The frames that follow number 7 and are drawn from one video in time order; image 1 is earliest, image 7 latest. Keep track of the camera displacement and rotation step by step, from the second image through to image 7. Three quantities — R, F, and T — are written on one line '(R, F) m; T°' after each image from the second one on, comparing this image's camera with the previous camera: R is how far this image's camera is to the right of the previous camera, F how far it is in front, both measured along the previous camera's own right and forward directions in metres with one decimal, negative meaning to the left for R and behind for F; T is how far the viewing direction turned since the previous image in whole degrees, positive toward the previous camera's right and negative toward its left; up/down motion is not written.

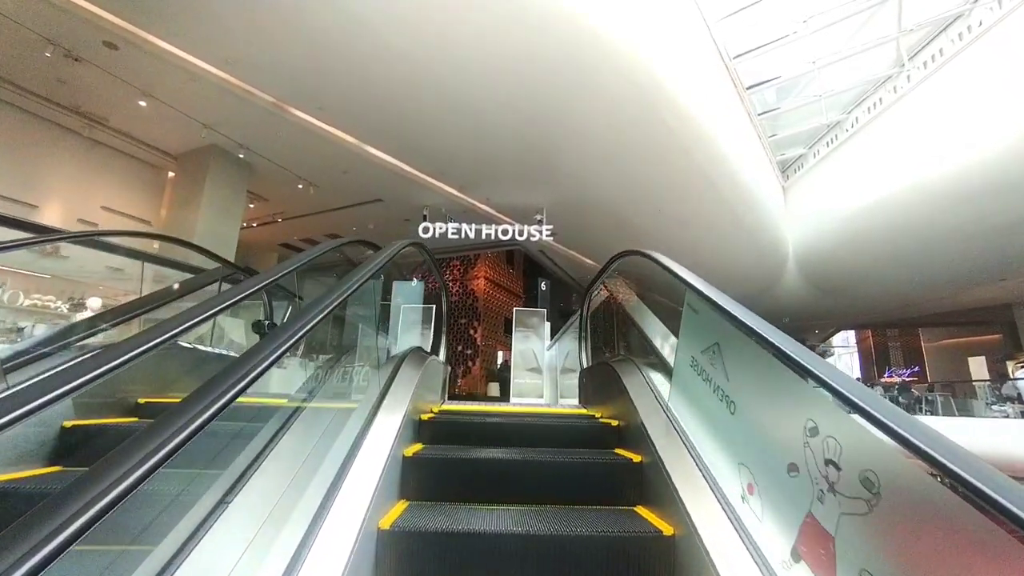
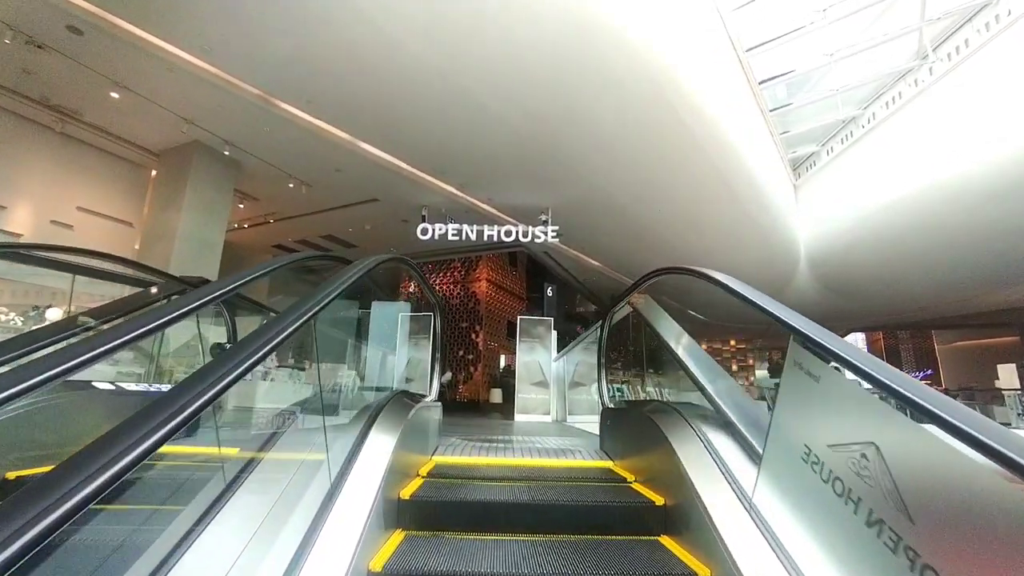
(0.0, +0.5) m; 0°
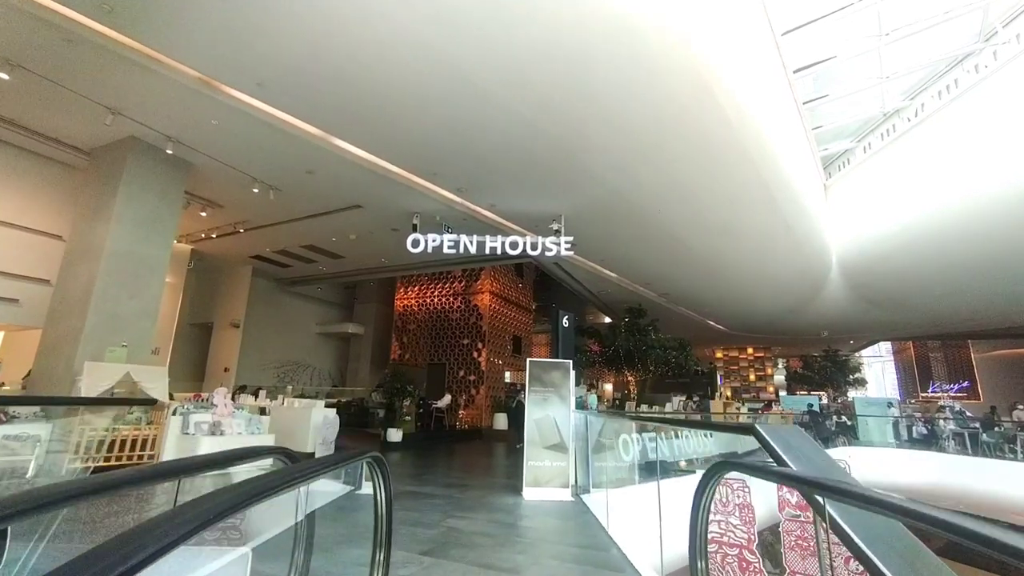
(0.0, +1.3) m; -1°
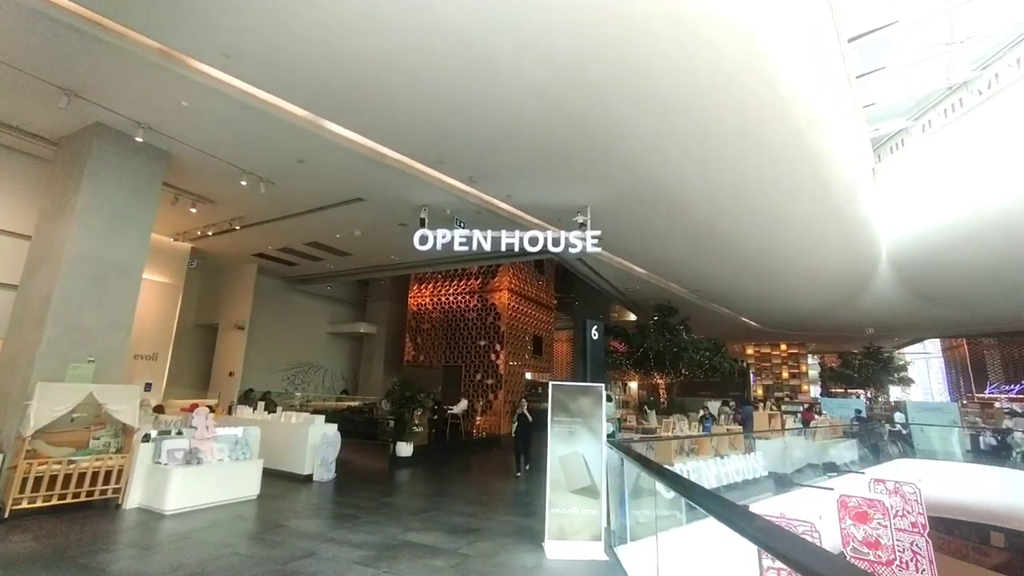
(0.0, +0.8) m; -2°
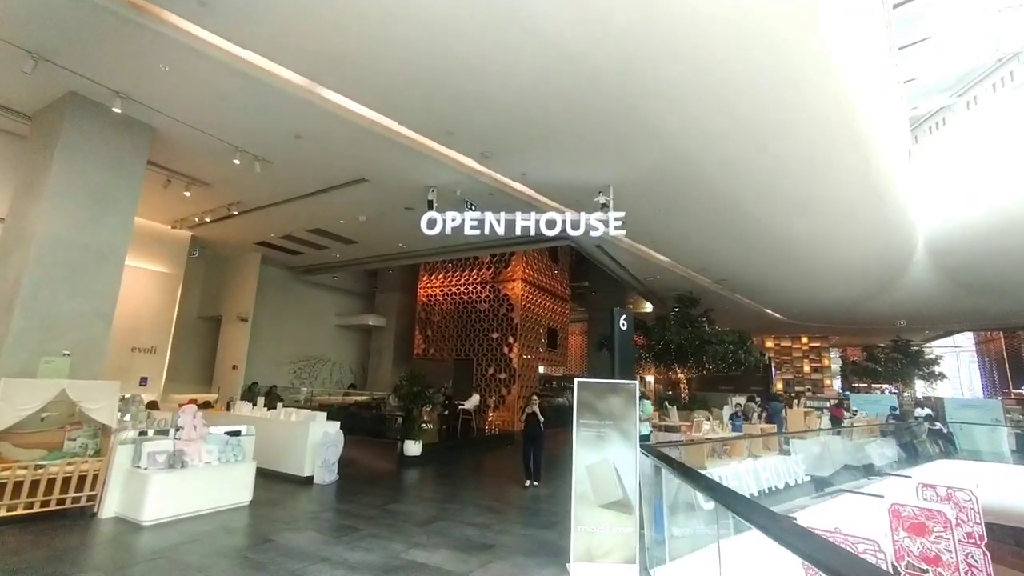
(-0.1, +0.5) m; -1°
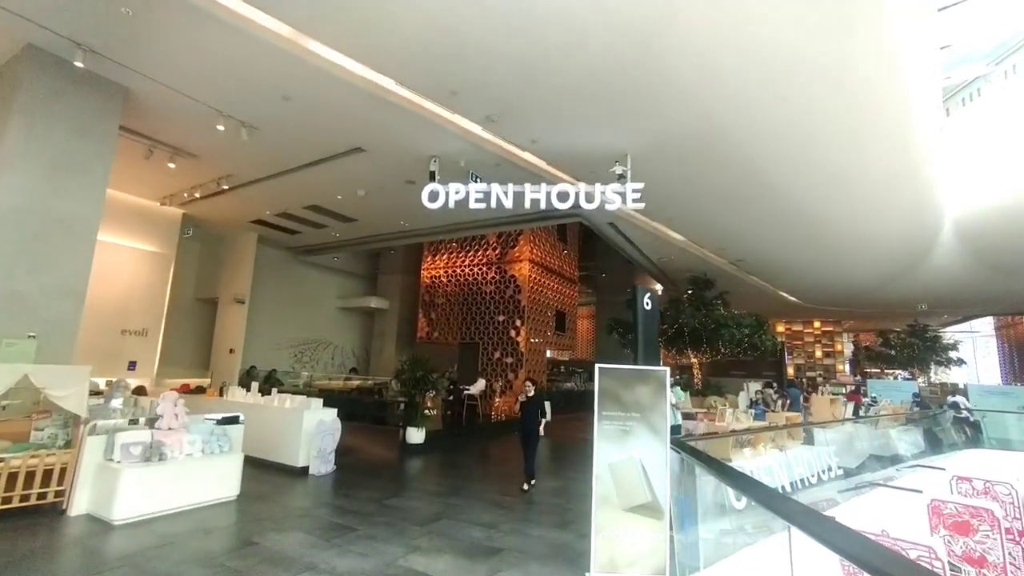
(0.0, +0.4) m; -1°
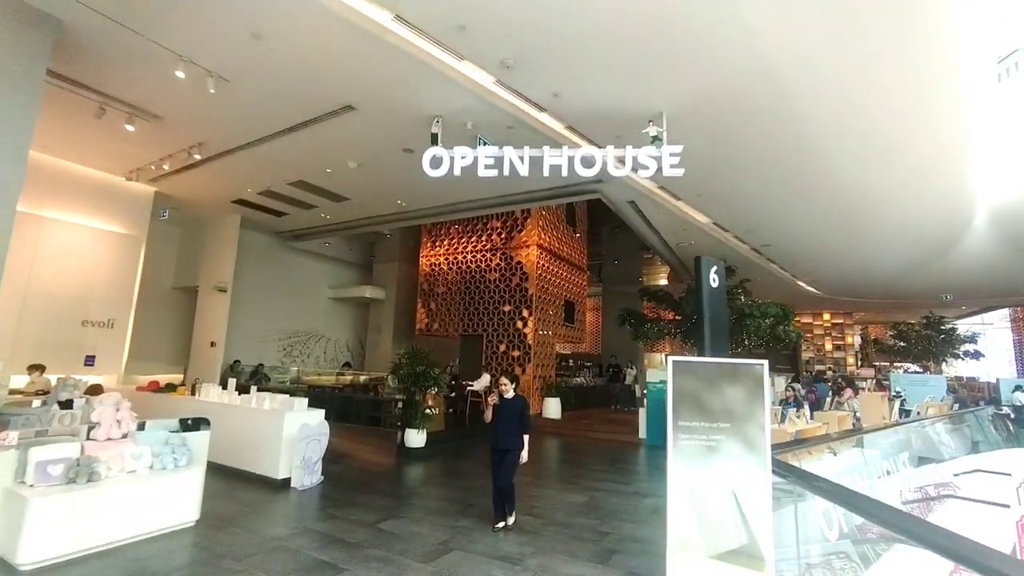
(-0.2, +0.8) m; 0°
